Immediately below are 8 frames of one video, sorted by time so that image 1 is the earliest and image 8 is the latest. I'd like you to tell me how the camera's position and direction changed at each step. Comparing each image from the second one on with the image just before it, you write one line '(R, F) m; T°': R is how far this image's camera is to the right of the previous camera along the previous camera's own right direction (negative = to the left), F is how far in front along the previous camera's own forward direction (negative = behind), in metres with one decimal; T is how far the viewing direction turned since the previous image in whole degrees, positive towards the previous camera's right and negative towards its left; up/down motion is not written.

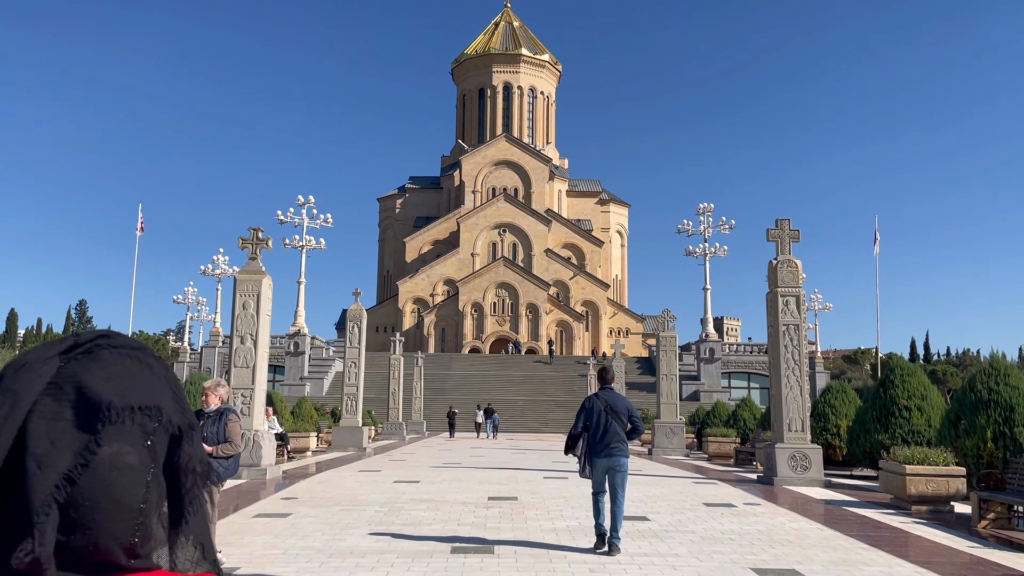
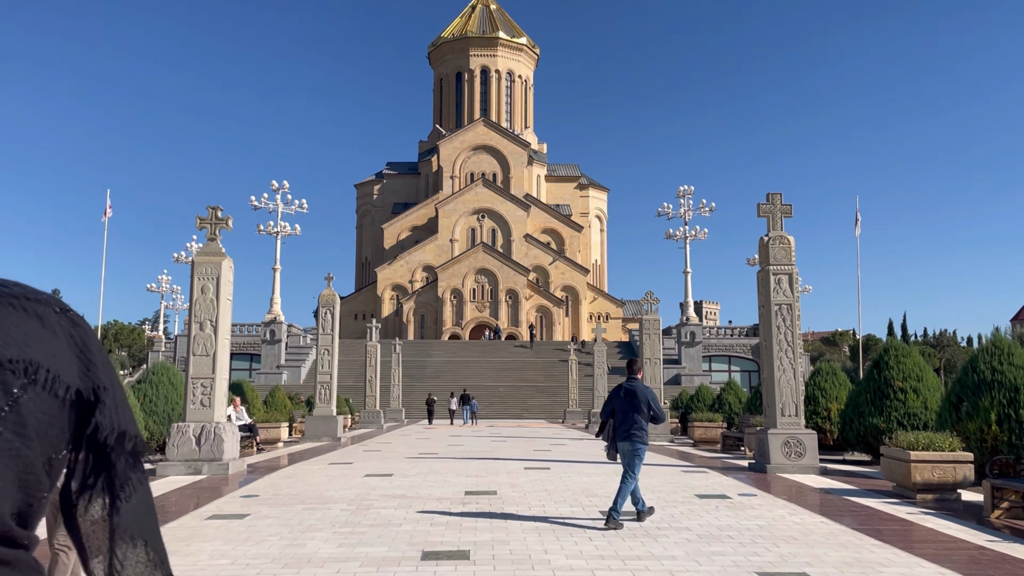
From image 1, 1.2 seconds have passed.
(0.0, +0.8) m; +1°
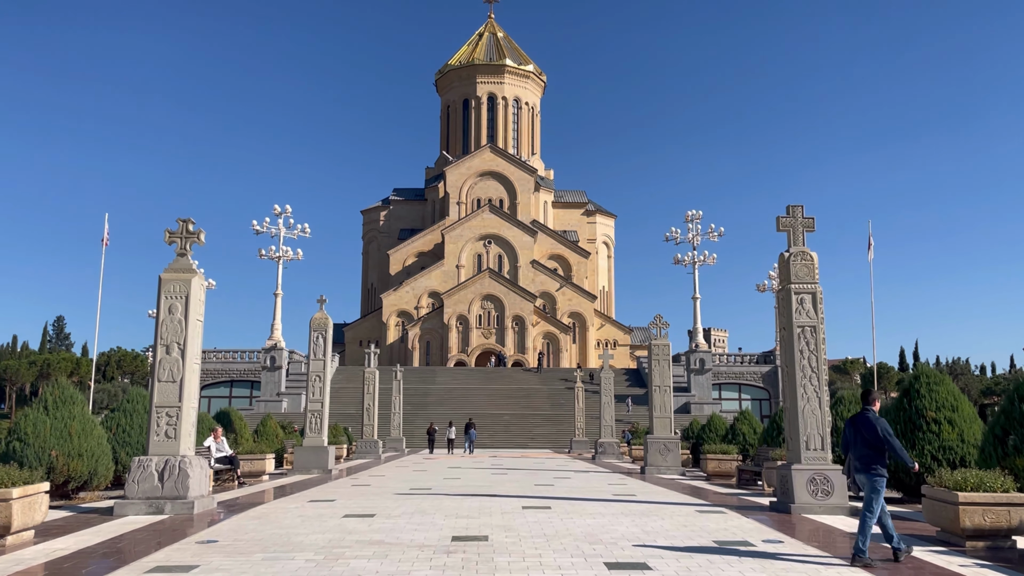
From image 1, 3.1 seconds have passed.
(+0.1, +1.0) m; -1°
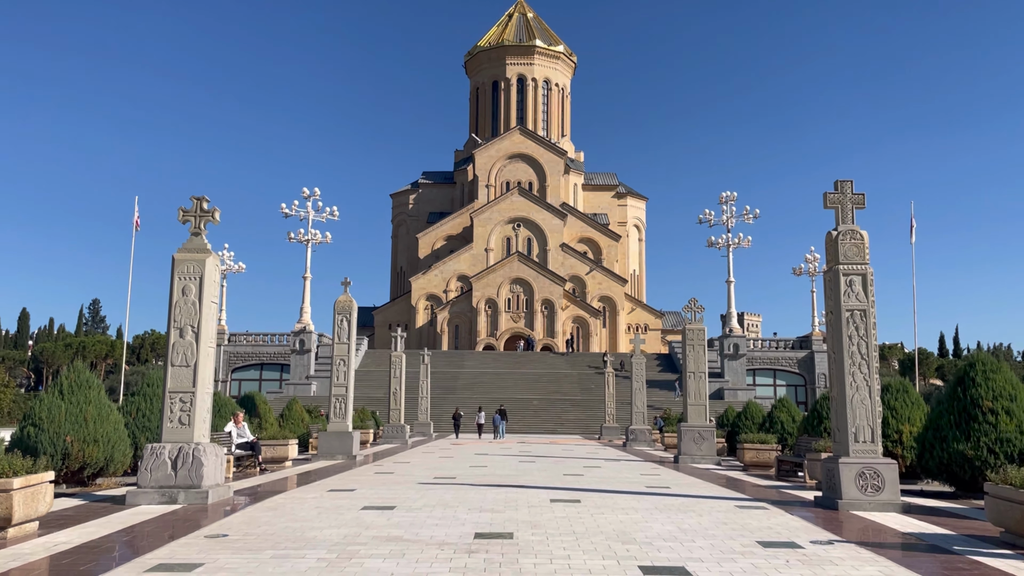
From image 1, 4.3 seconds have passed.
(0.0, +0.6) m; -2°
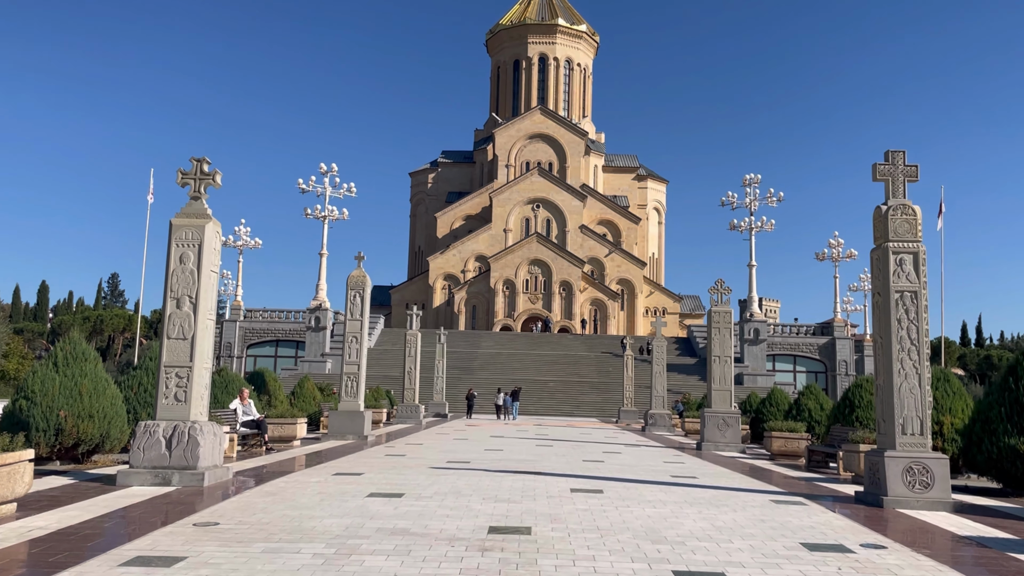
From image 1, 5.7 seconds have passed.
(0.0, +0.8) m; -1°
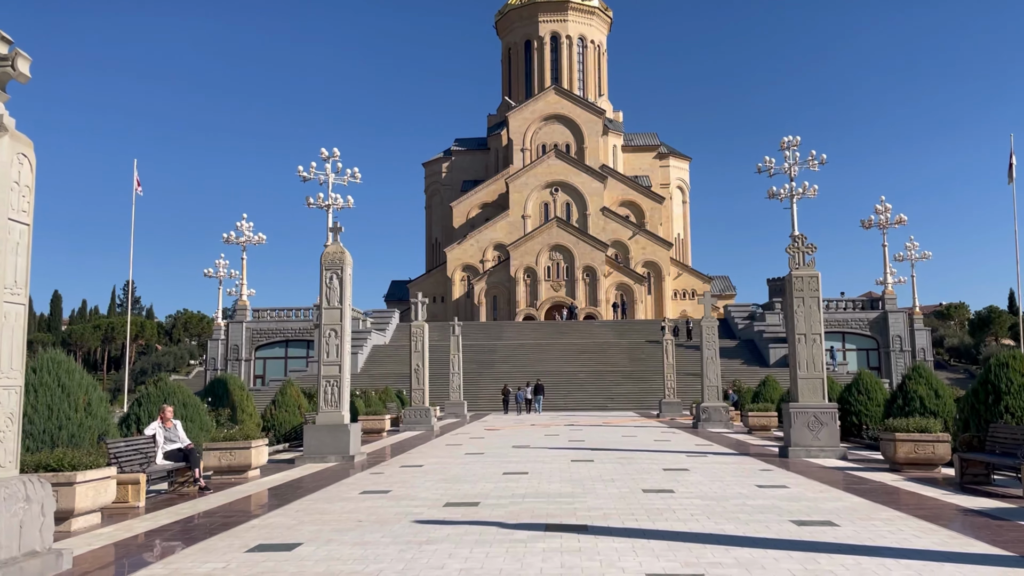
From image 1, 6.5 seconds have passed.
(0.0, +4.2) m; -2°
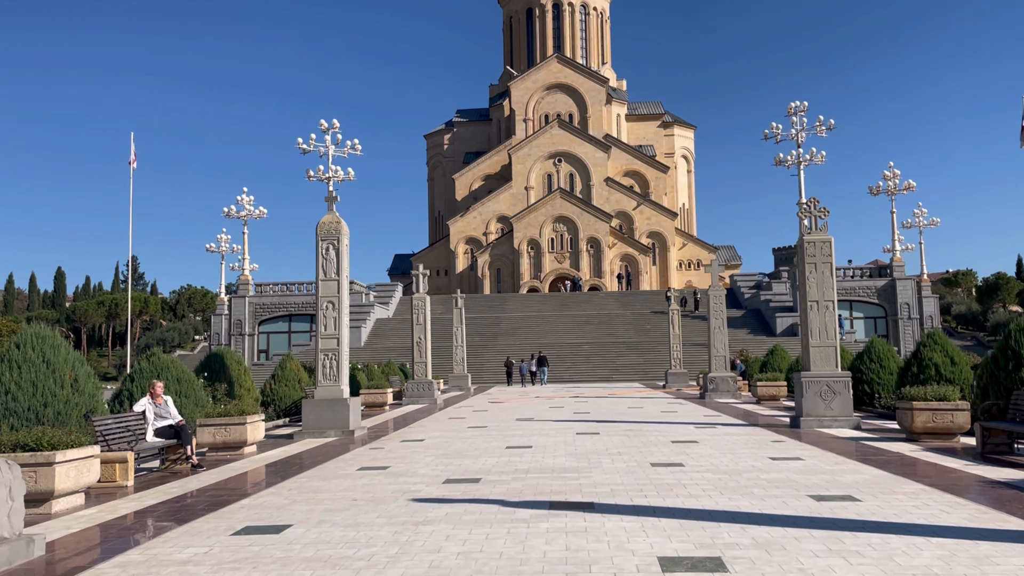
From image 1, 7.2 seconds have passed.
(0.0, +0.4) m; 0°
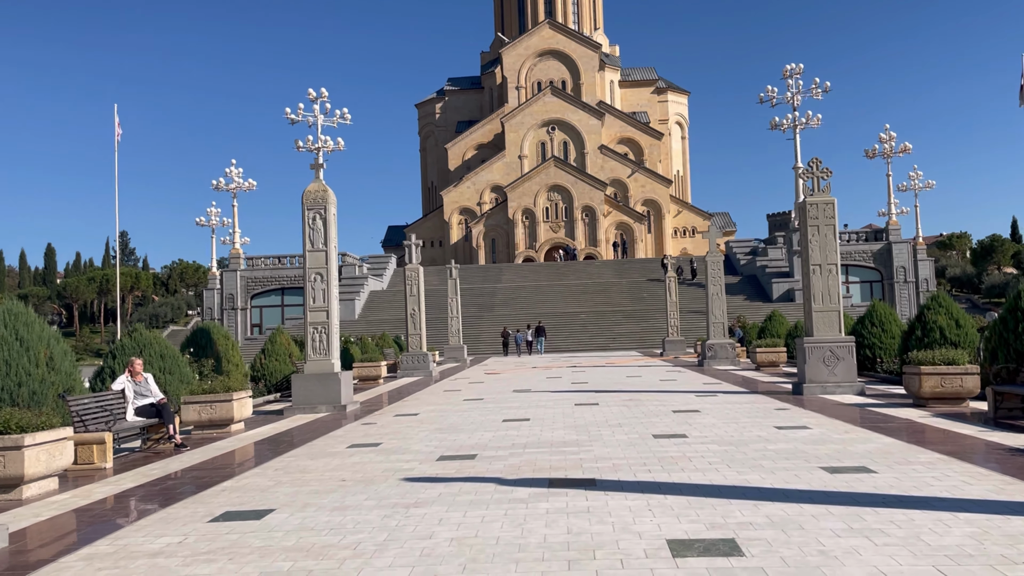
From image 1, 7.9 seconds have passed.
(0.0, +0.4) m; 0°
